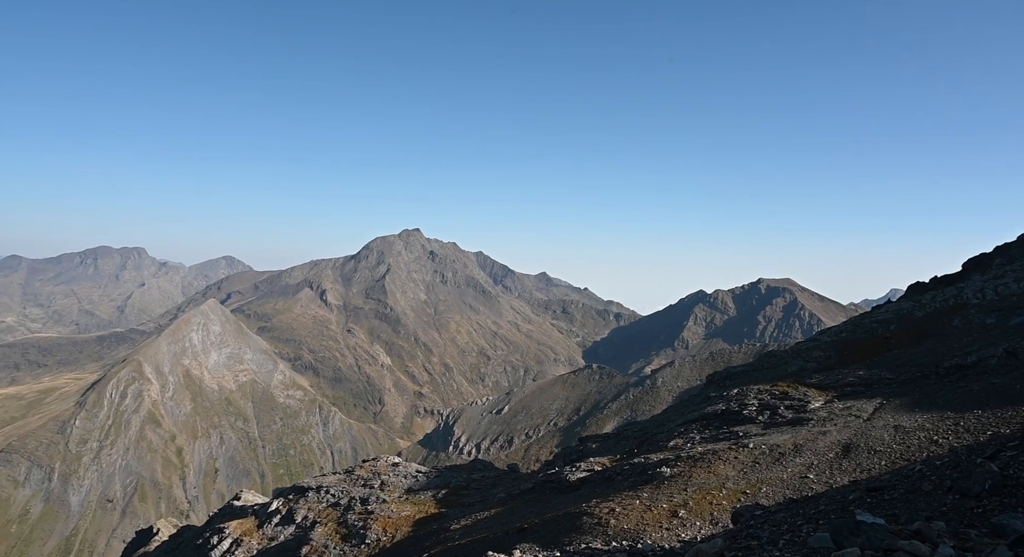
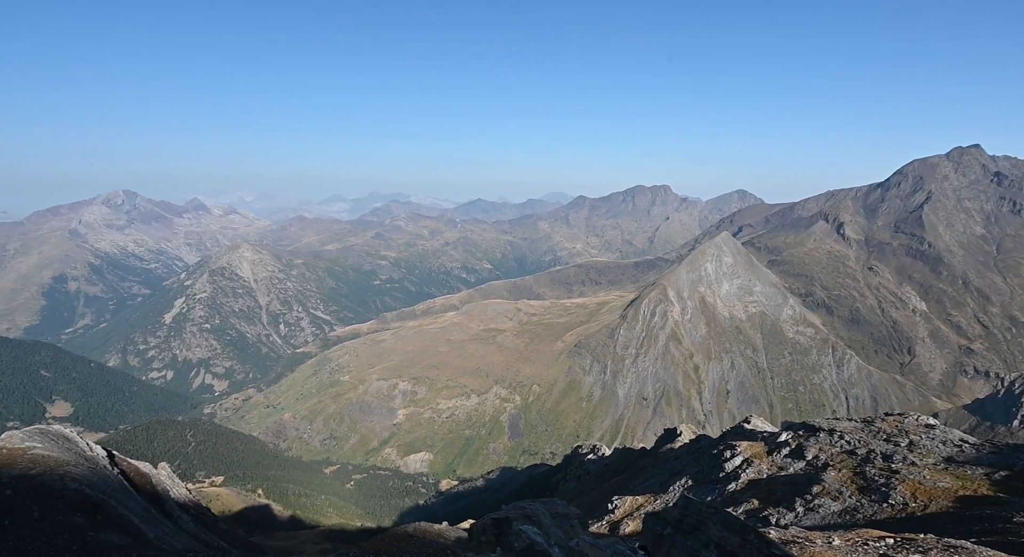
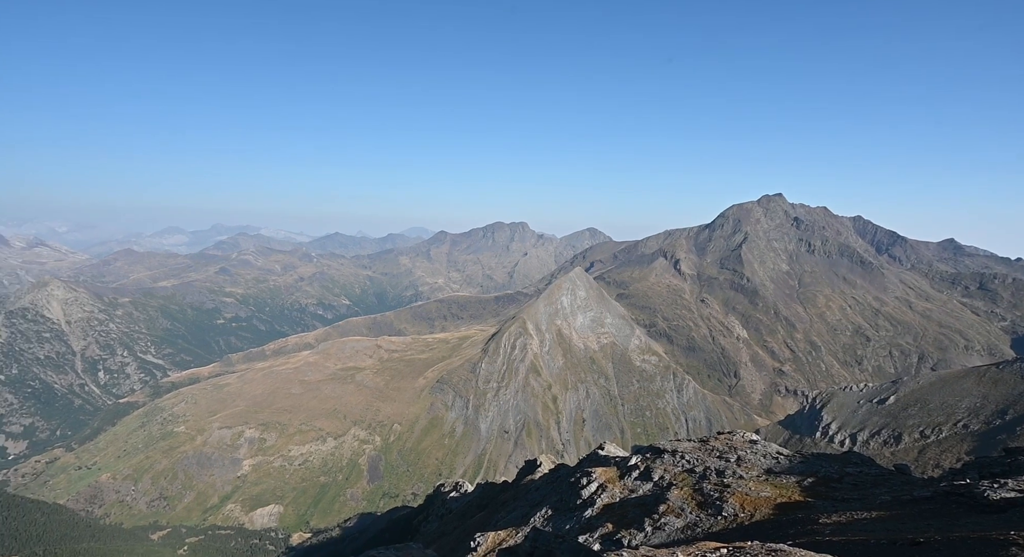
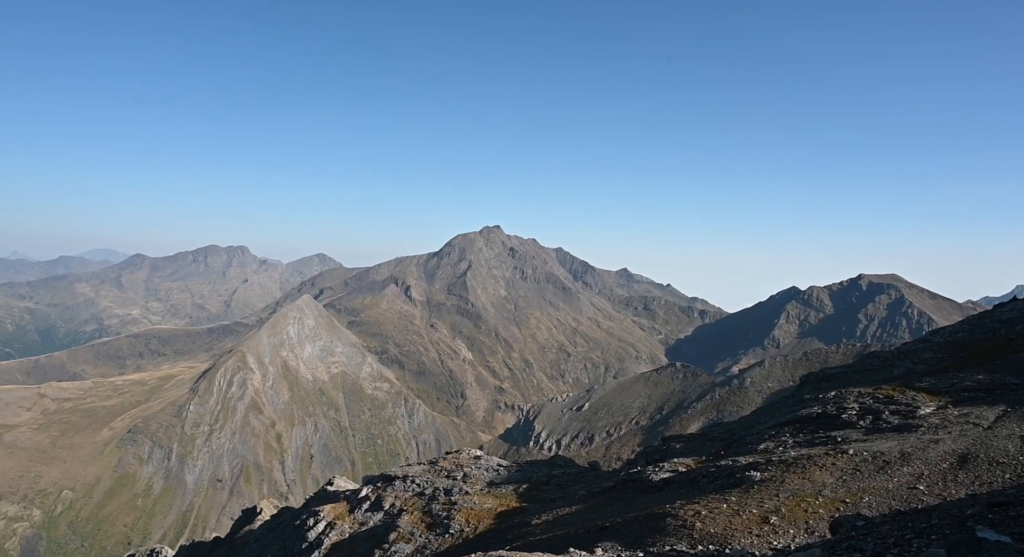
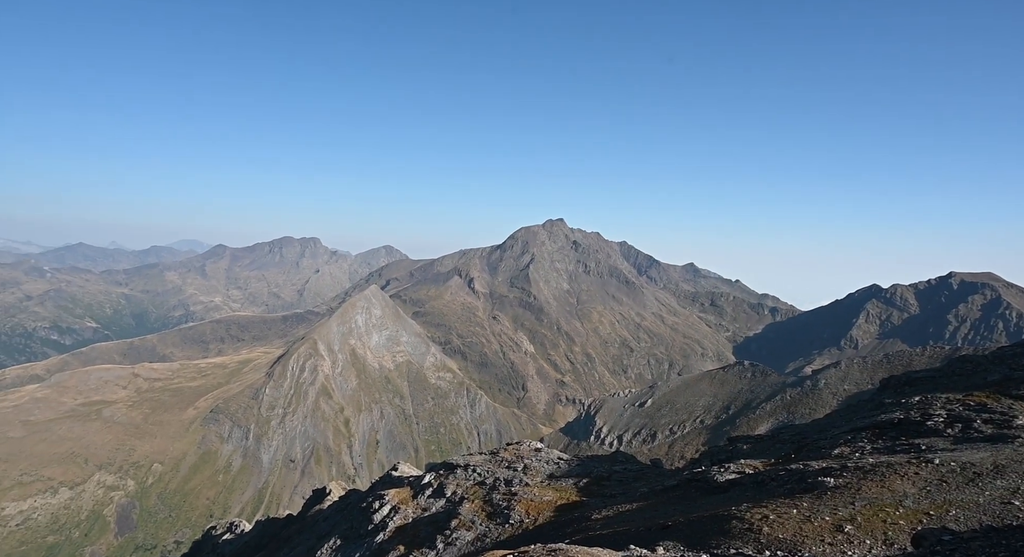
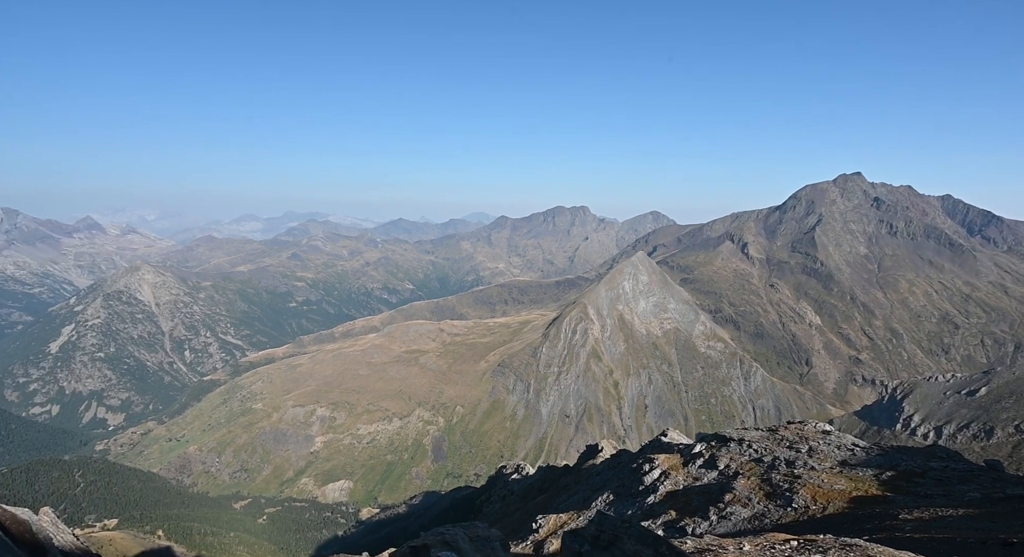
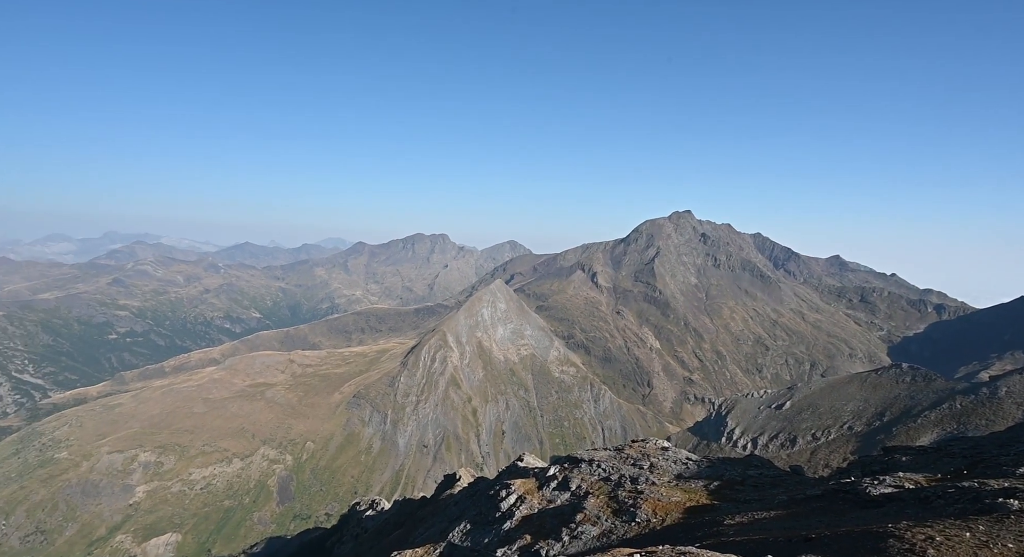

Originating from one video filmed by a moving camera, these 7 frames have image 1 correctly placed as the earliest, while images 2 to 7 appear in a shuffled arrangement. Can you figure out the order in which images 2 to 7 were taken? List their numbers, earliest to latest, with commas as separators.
4, 5, 7, 3, 6, 2
